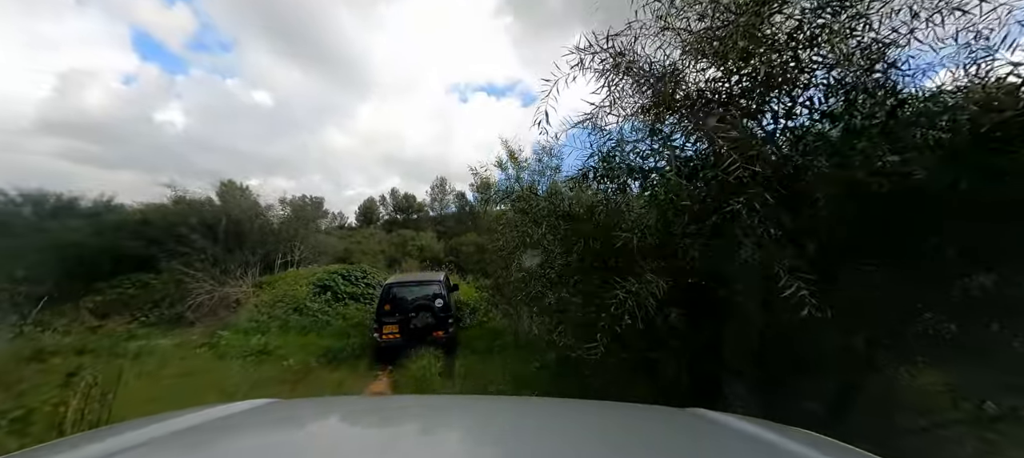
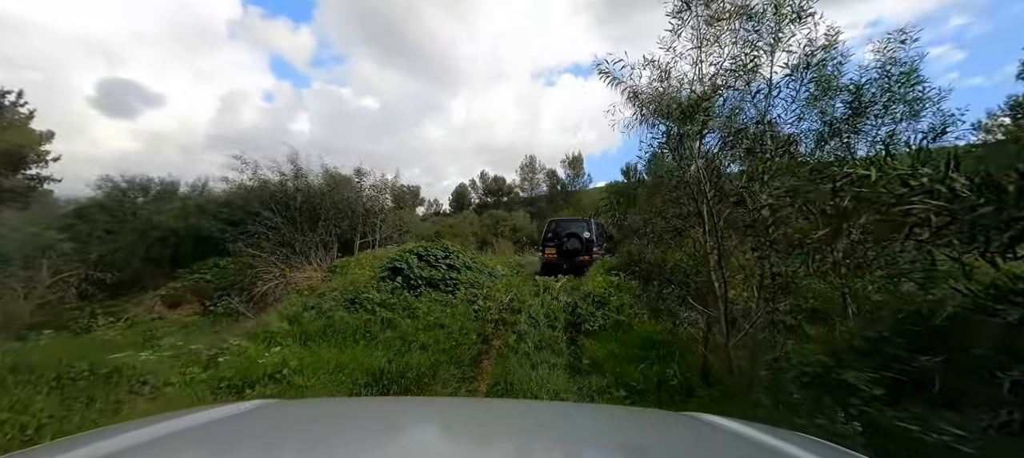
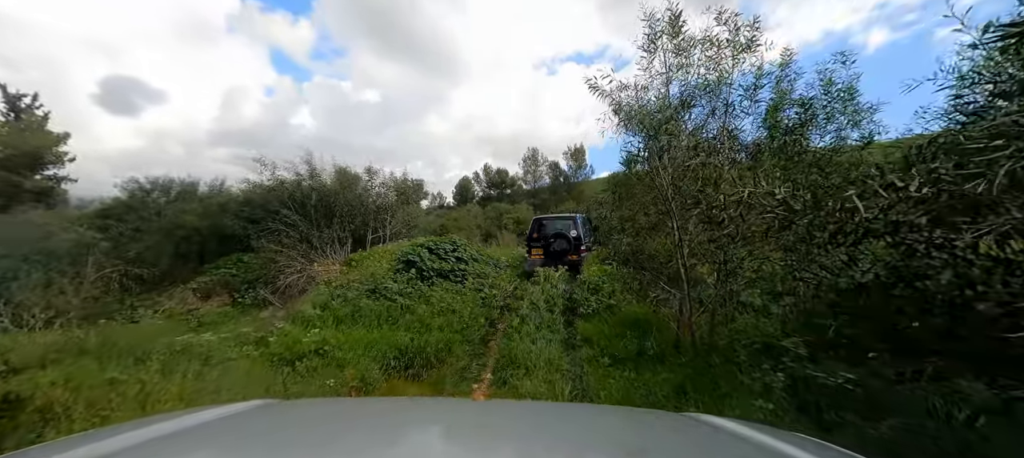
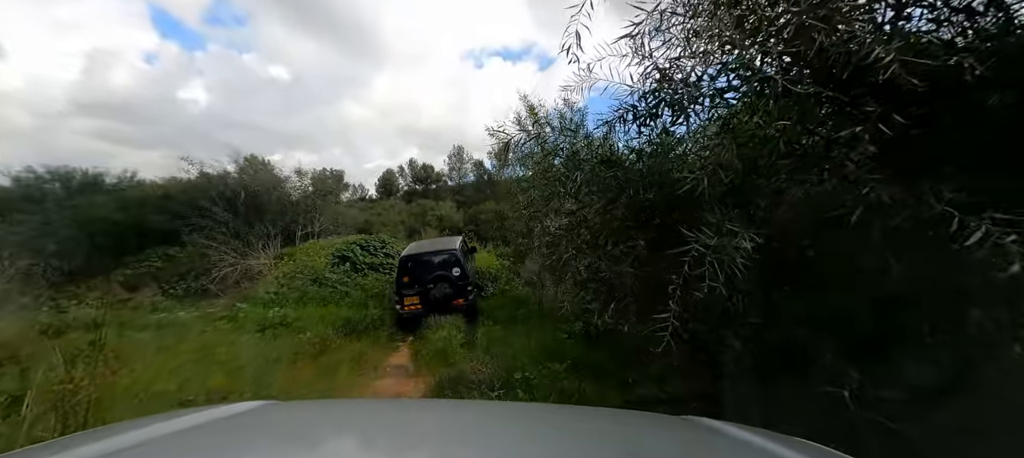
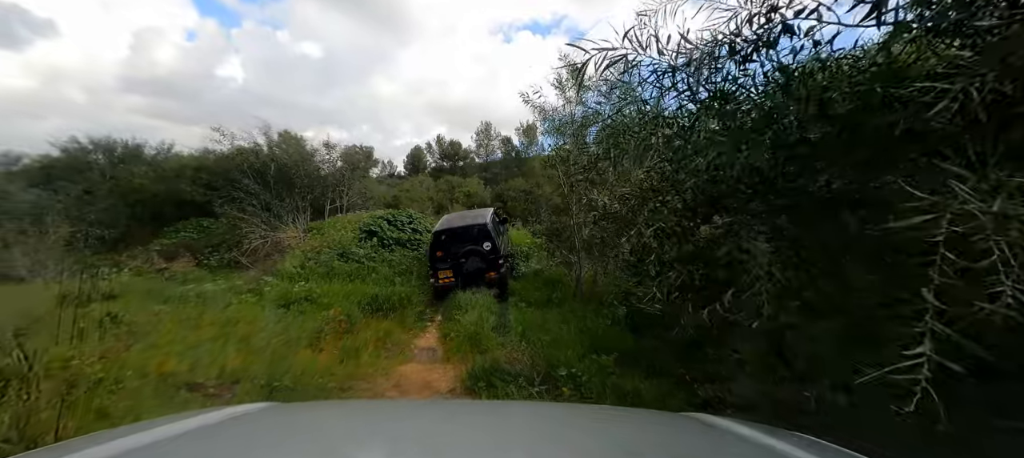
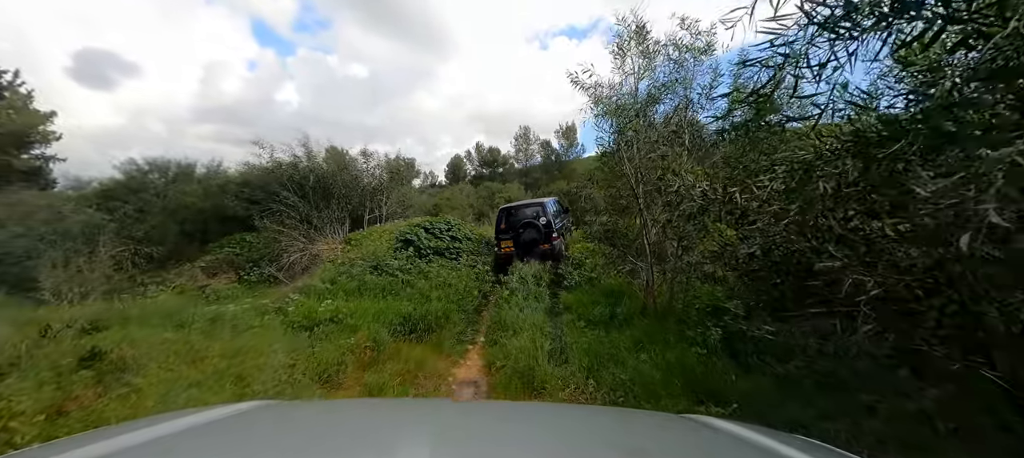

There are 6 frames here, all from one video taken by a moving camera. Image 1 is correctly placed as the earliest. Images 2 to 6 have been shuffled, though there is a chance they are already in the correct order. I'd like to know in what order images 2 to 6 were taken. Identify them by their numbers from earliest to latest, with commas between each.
4, 5, 6, 3, 2
